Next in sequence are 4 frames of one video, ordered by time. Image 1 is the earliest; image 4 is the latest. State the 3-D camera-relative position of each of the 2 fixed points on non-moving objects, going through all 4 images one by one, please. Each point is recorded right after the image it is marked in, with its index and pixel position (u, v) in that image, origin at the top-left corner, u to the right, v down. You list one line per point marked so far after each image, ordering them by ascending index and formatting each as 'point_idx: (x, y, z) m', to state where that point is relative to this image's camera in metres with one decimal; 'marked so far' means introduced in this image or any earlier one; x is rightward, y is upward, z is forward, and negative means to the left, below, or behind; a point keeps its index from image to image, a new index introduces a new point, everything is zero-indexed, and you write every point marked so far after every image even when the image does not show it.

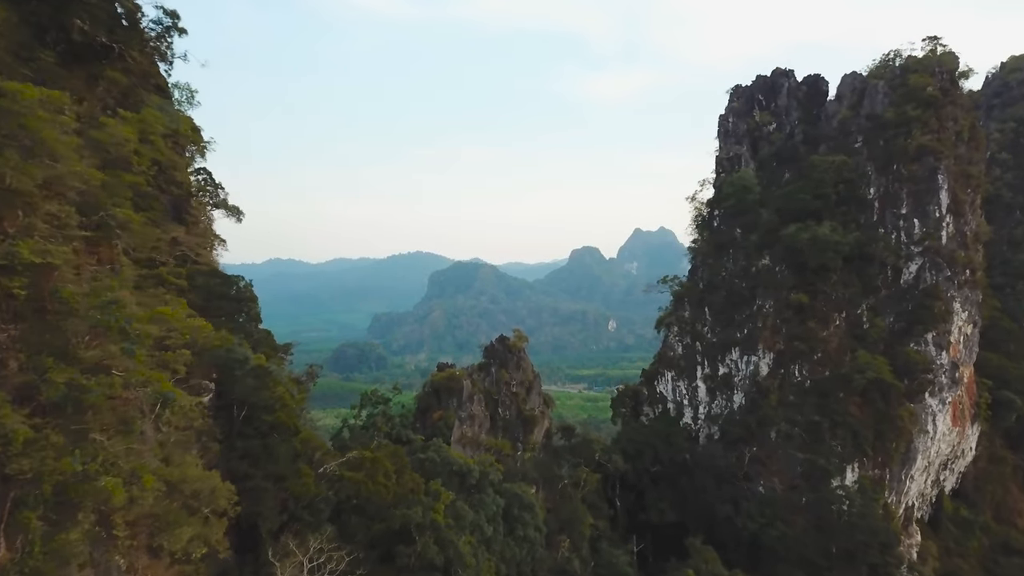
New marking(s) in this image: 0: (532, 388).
0: (+0.6, -2.9, +17.7) m
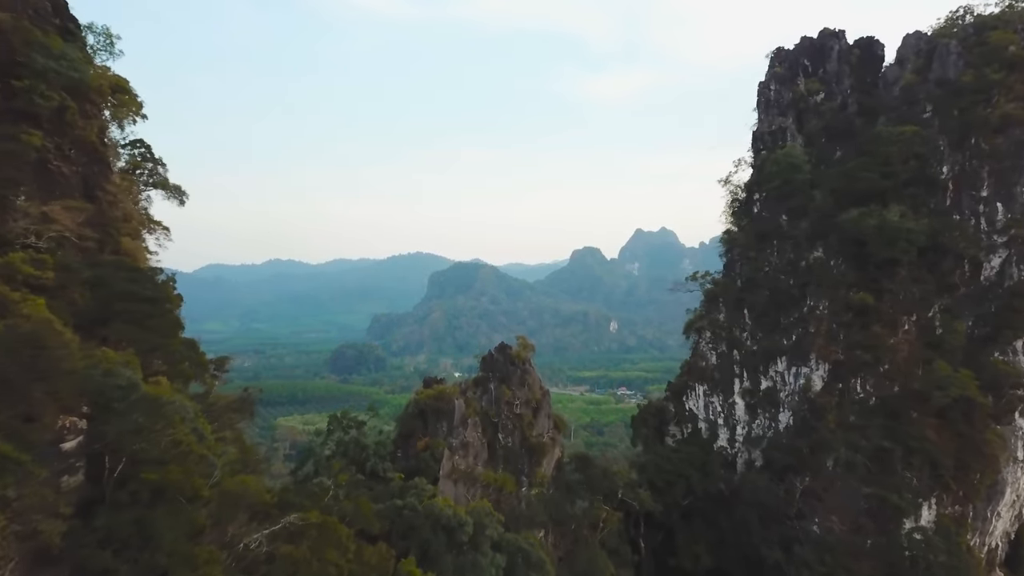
0: (+0.7, -2.8, +14.6) m
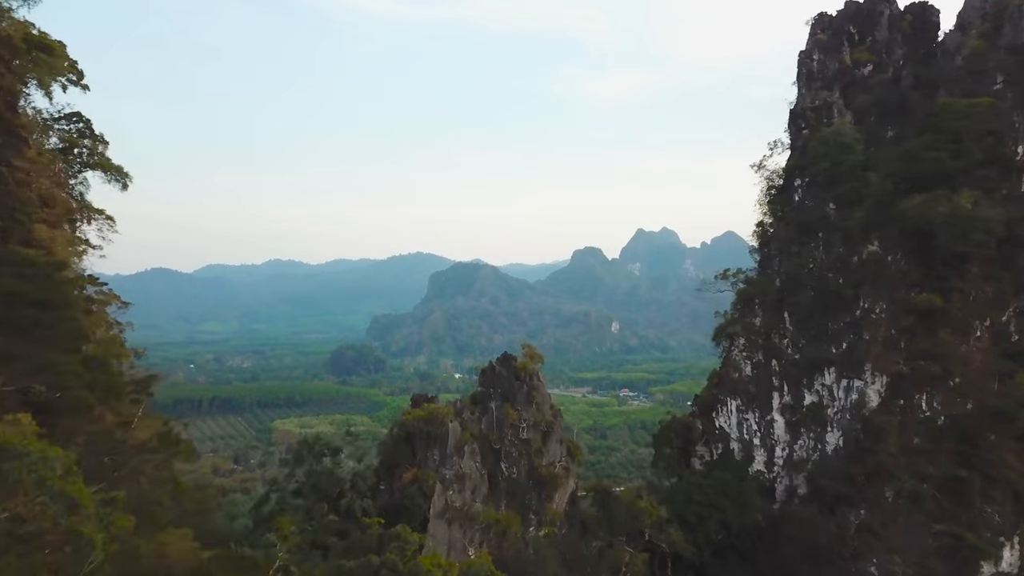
0: (+0.7, -2.8, +12.4) m
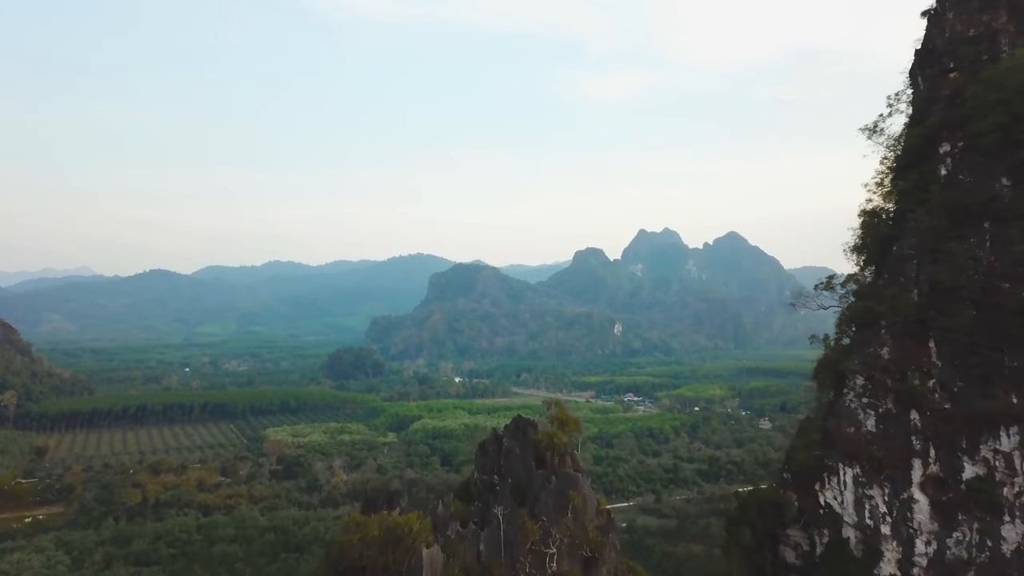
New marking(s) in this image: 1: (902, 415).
0: (+1.0, -3.1, +7.7) m
1: (+6.3, -2.0, +10.1) m
